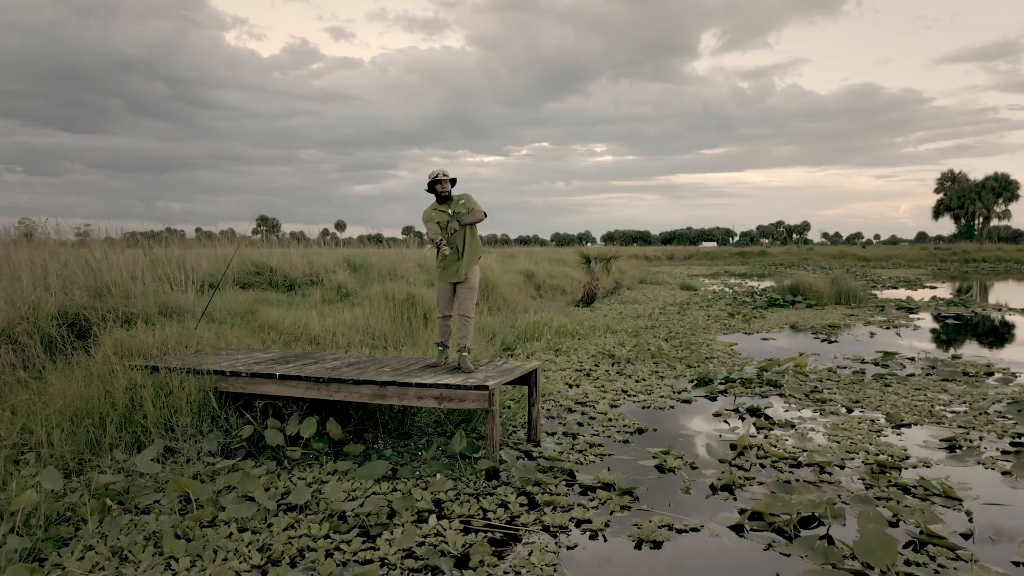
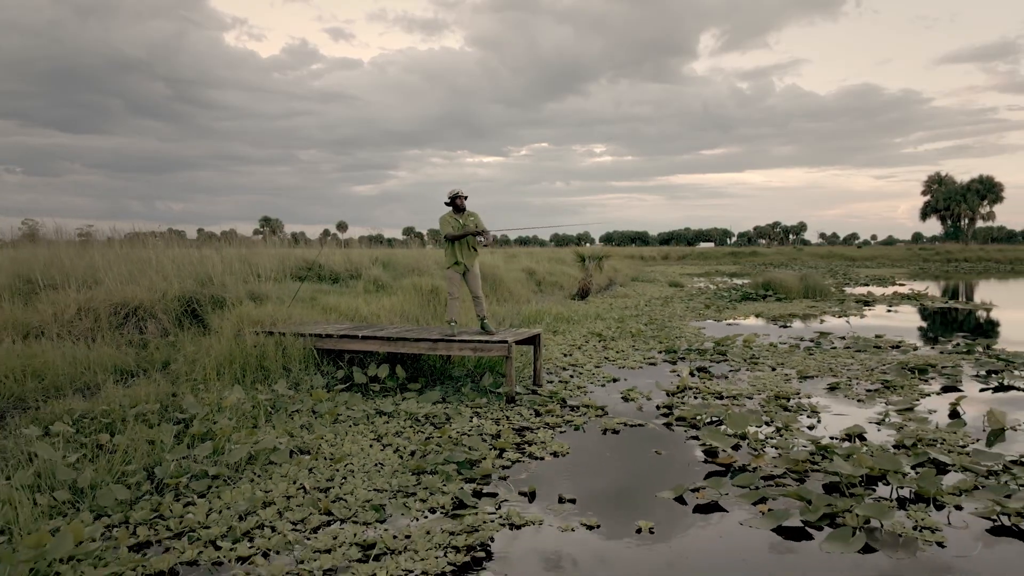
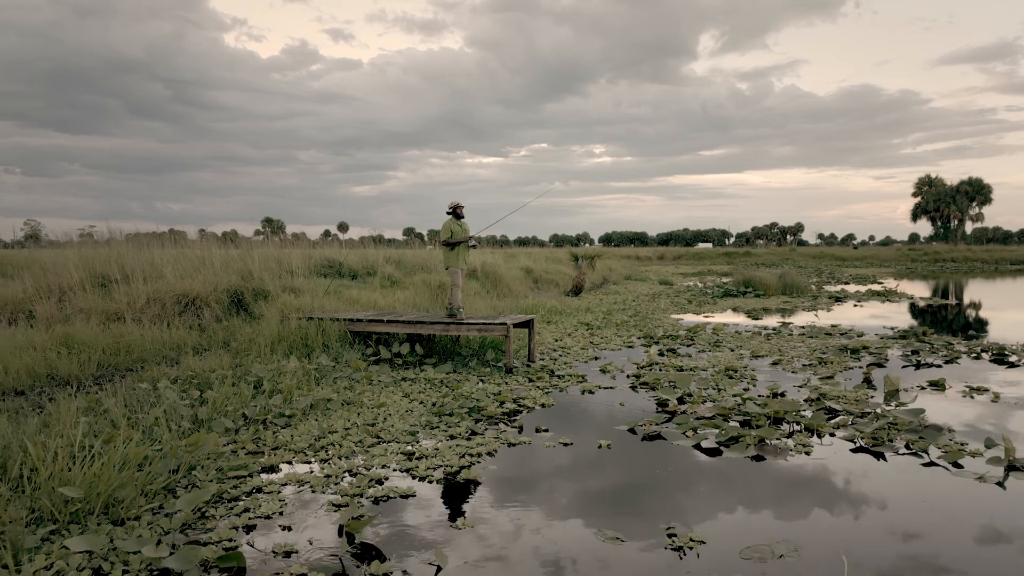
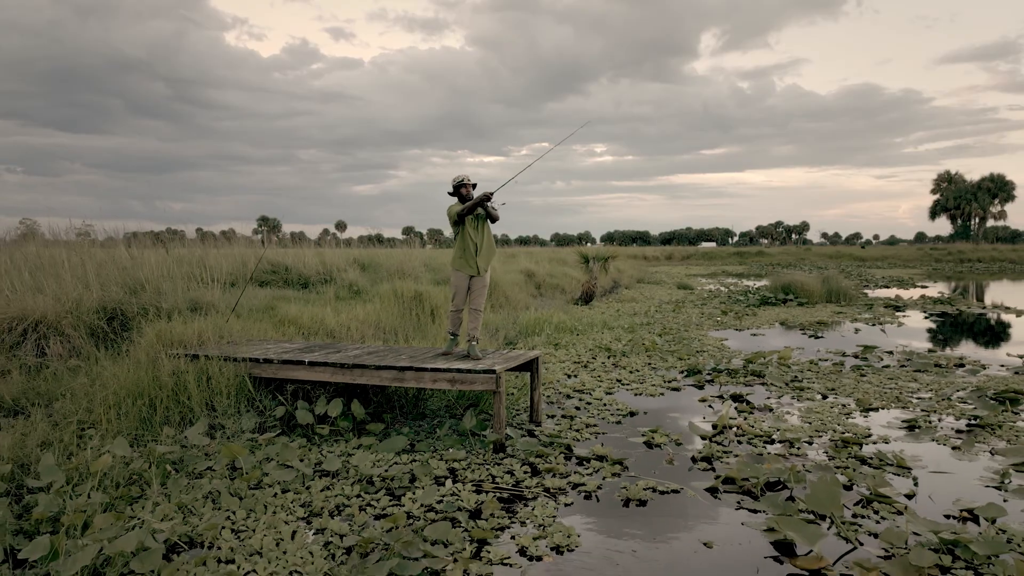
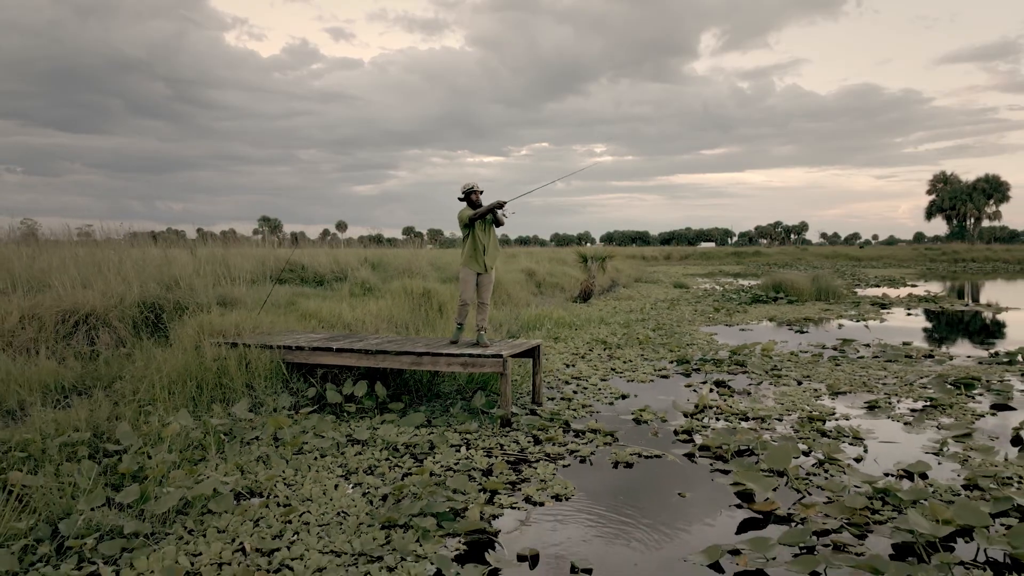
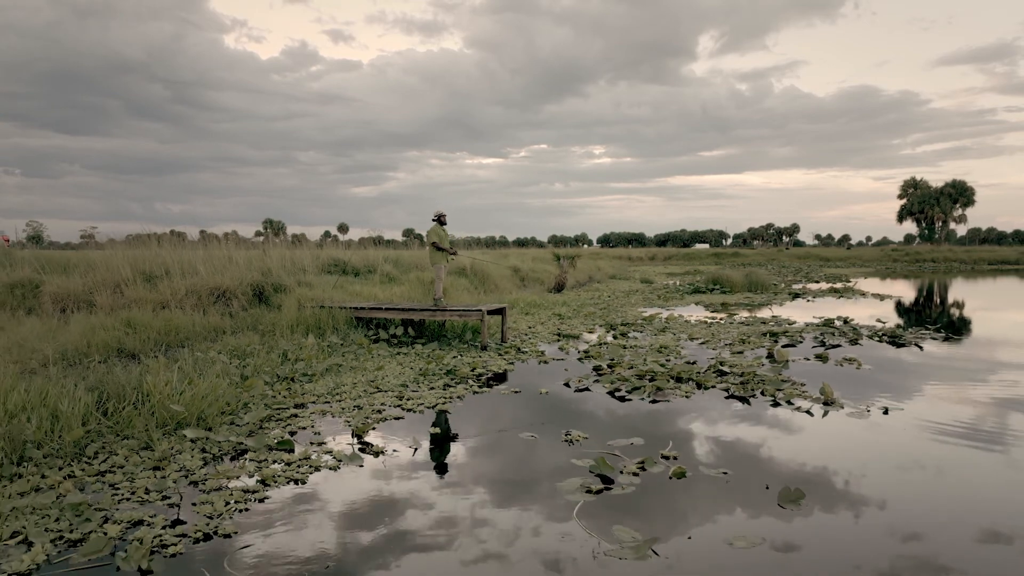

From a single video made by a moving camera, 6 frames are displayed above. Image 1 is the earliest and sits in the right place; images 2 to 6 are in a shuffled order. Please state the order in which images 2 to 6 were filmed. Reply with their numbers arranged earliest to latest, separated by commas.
4, 5, 2, 3, 6
